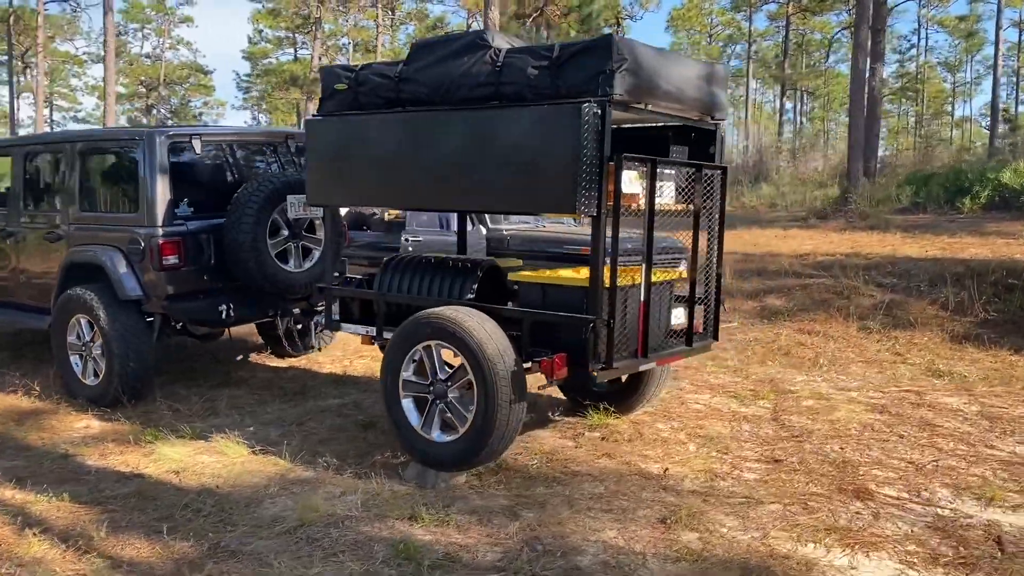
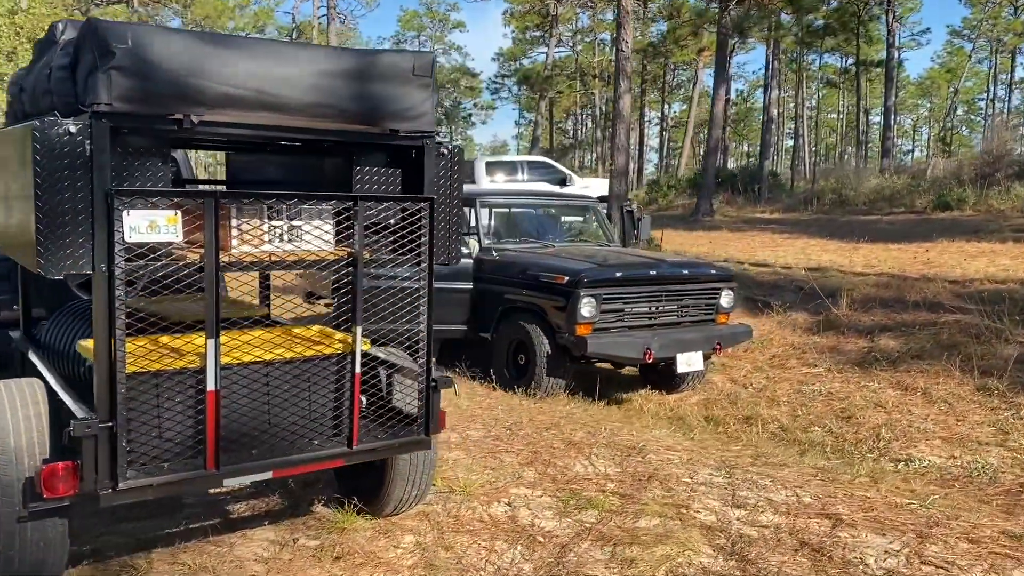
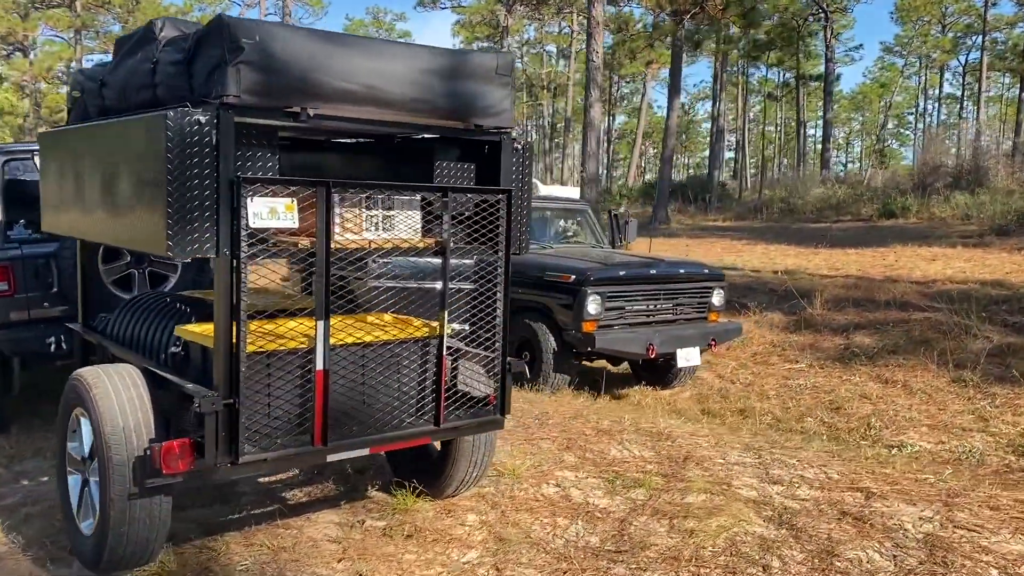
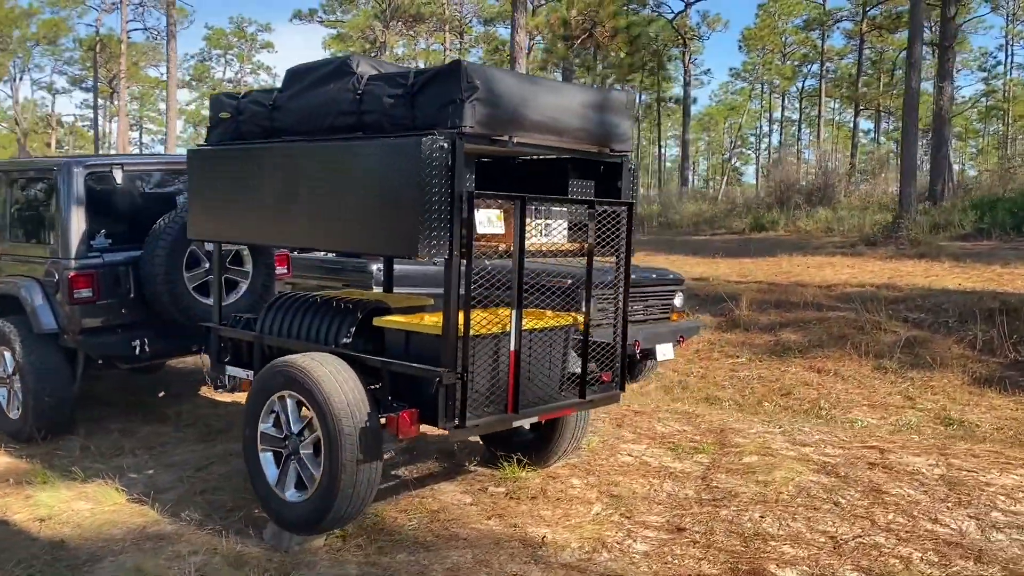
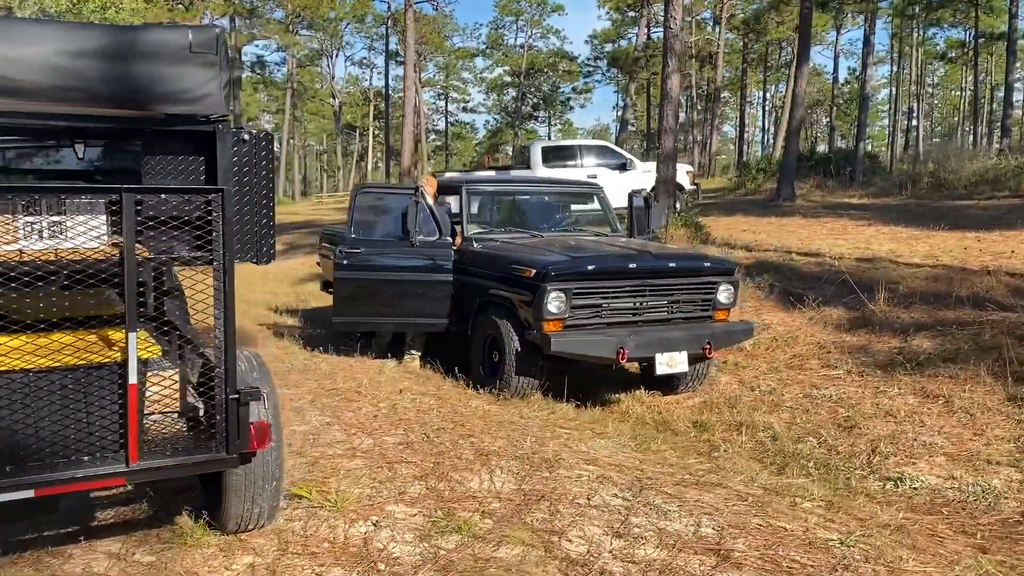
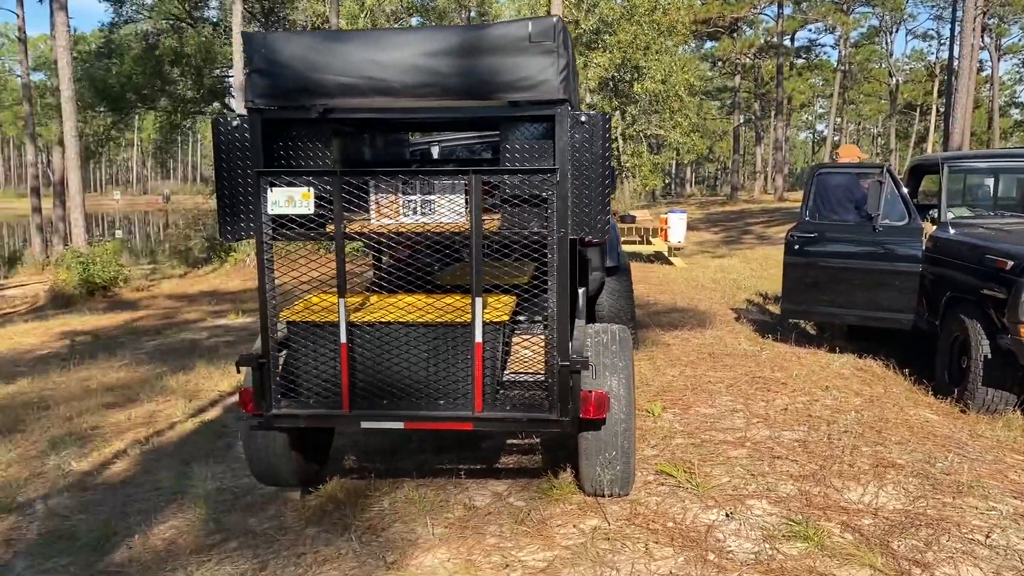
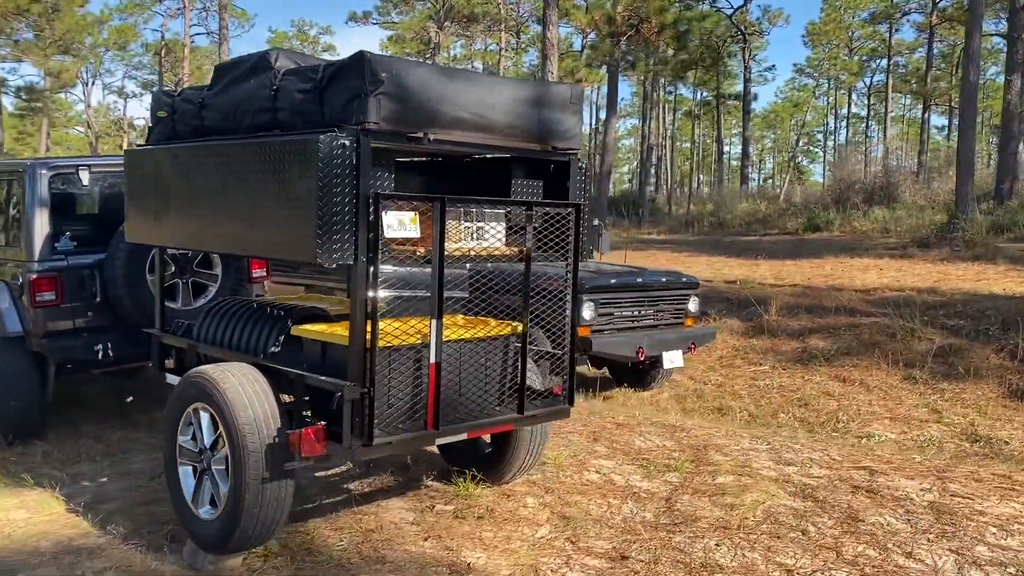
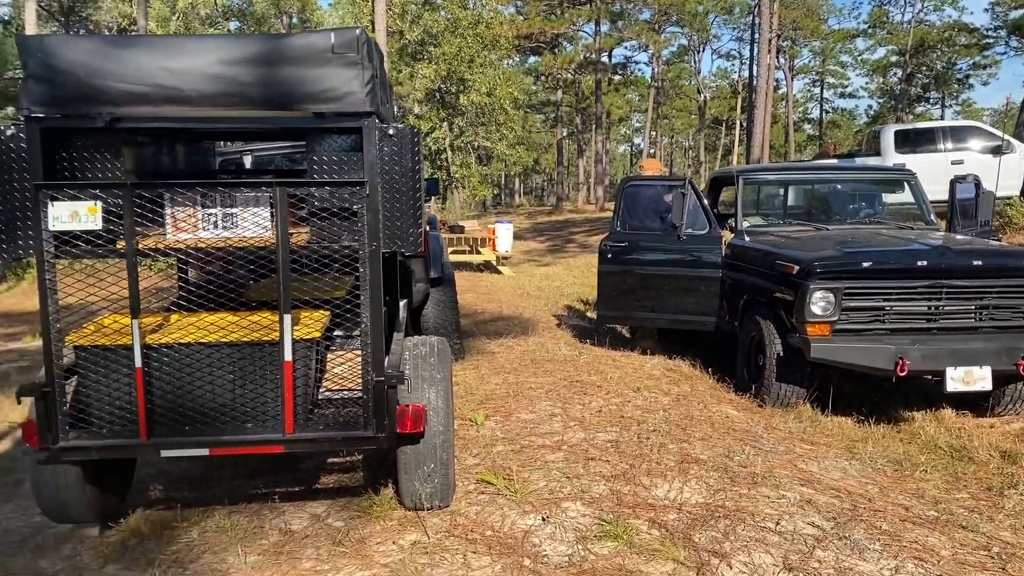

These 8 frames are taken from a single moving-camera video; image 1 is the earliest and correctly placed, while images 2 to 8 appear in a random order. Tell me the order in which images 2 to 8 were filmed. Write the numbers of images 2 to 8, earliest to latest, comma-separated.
4, 7, 3, 2, 5, 8, 6
